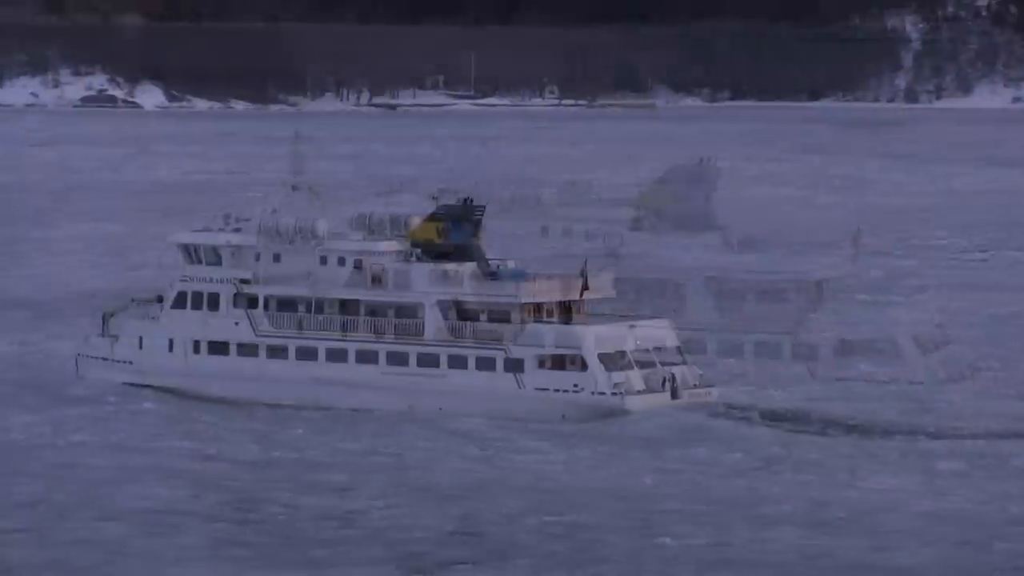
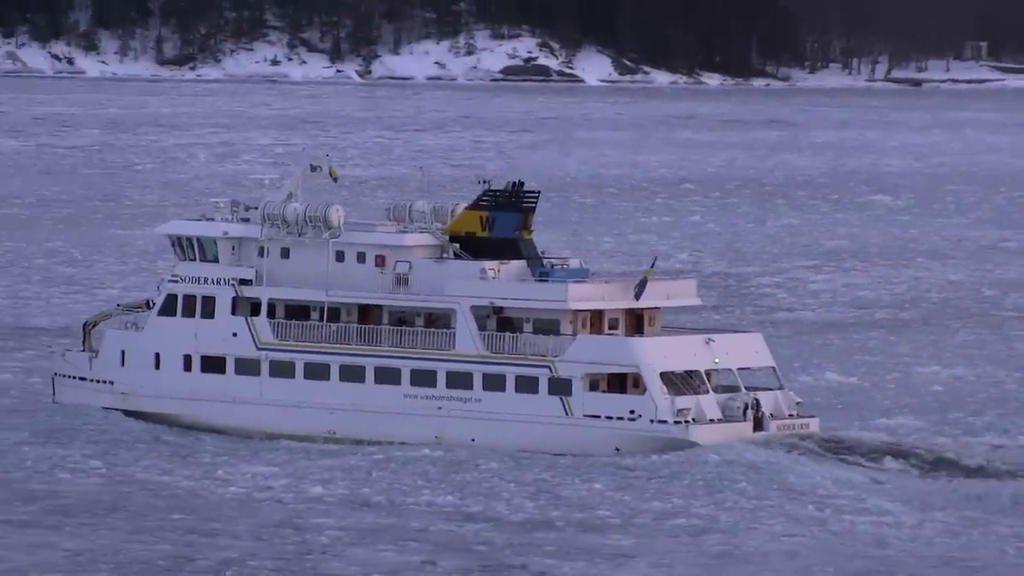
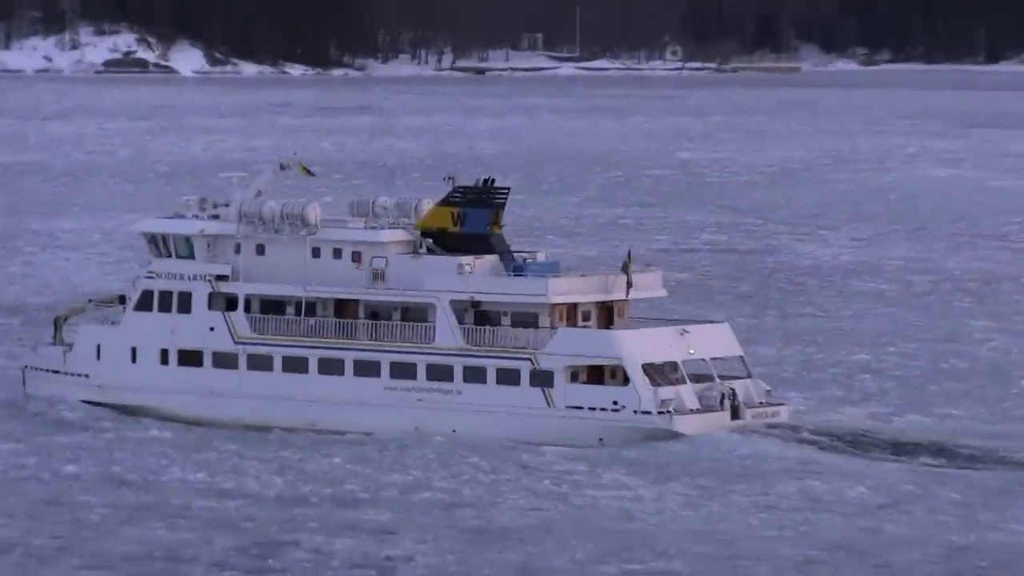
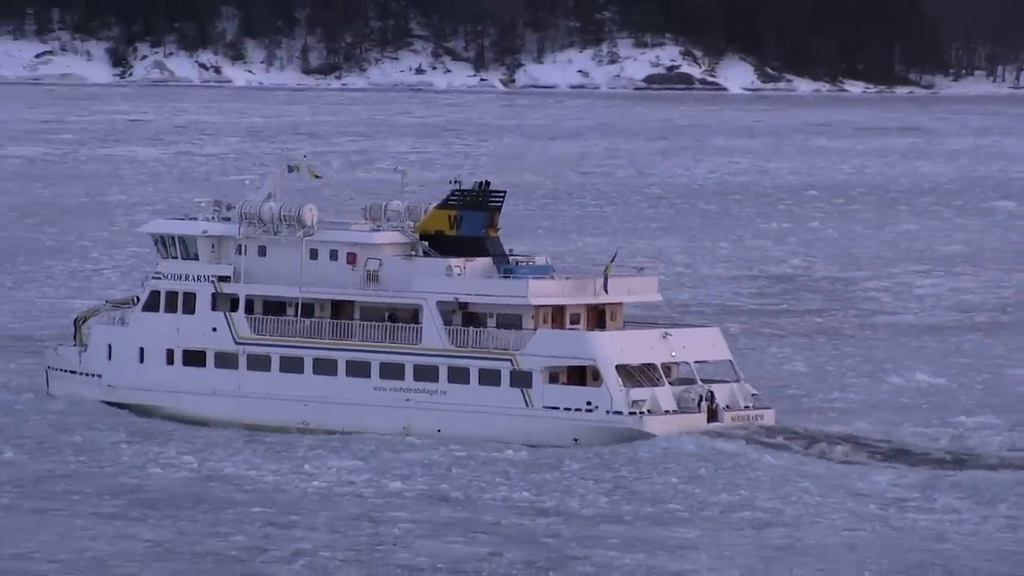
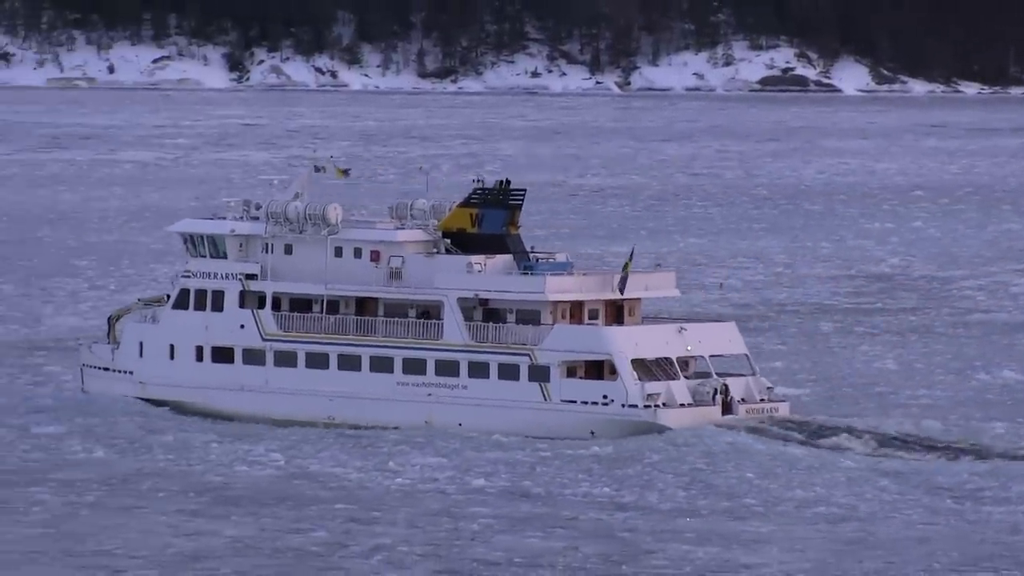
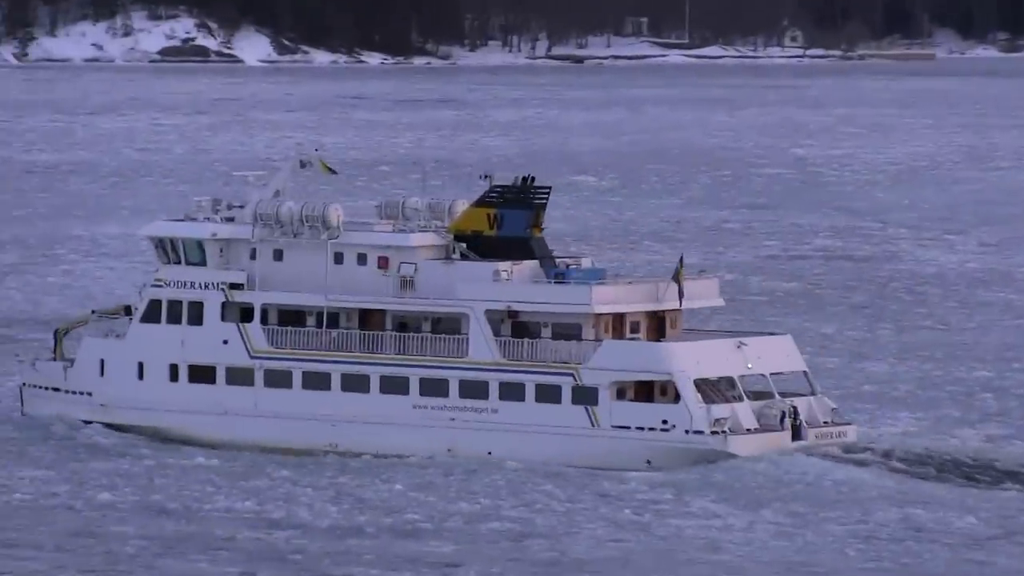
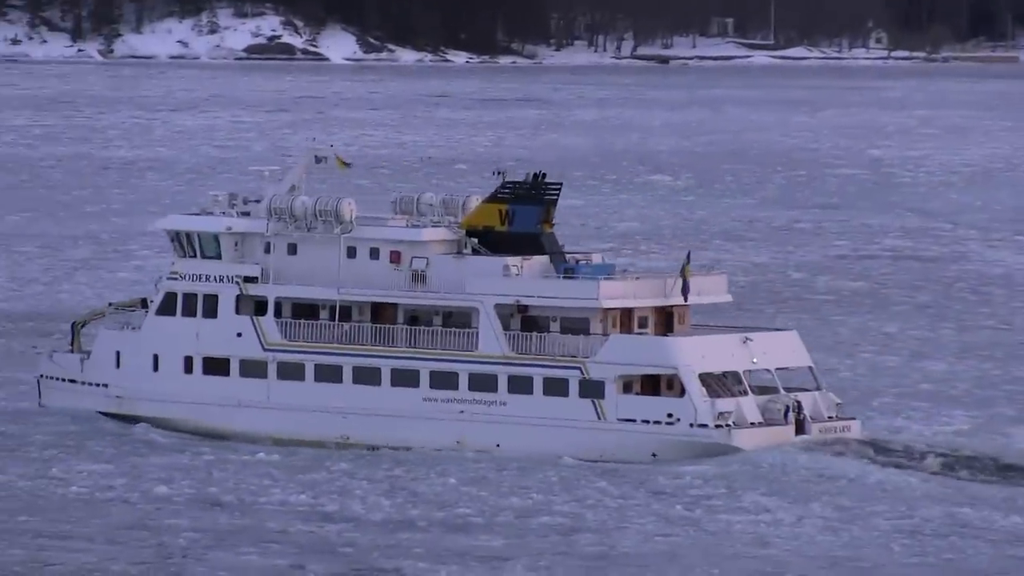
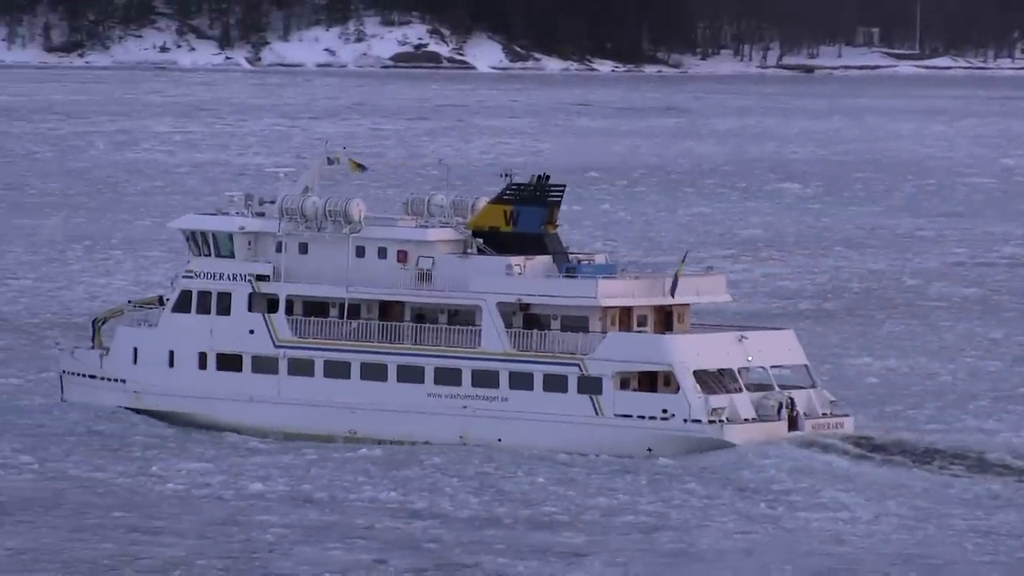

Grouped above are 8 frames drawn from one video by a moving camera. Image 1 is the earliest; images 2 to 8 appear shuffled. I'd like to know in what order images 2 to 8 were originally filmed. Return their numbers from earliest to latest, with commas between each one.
3, 6, 7, 8, 2, 4, 5
